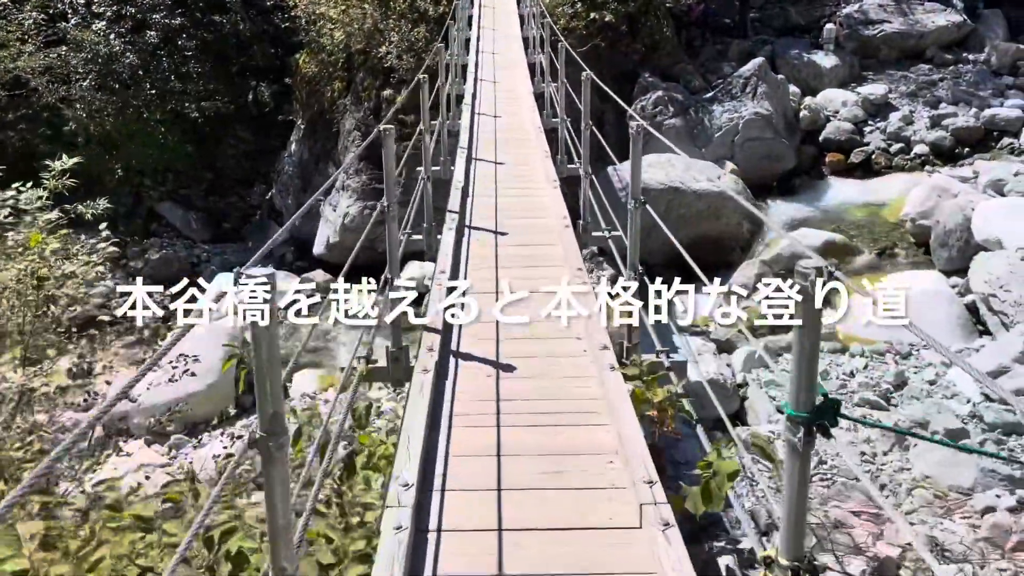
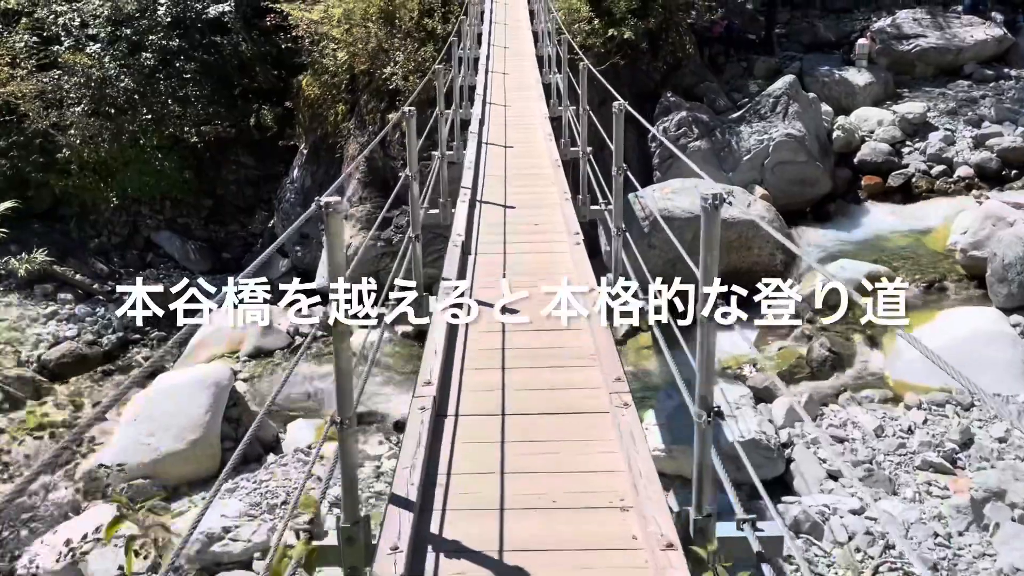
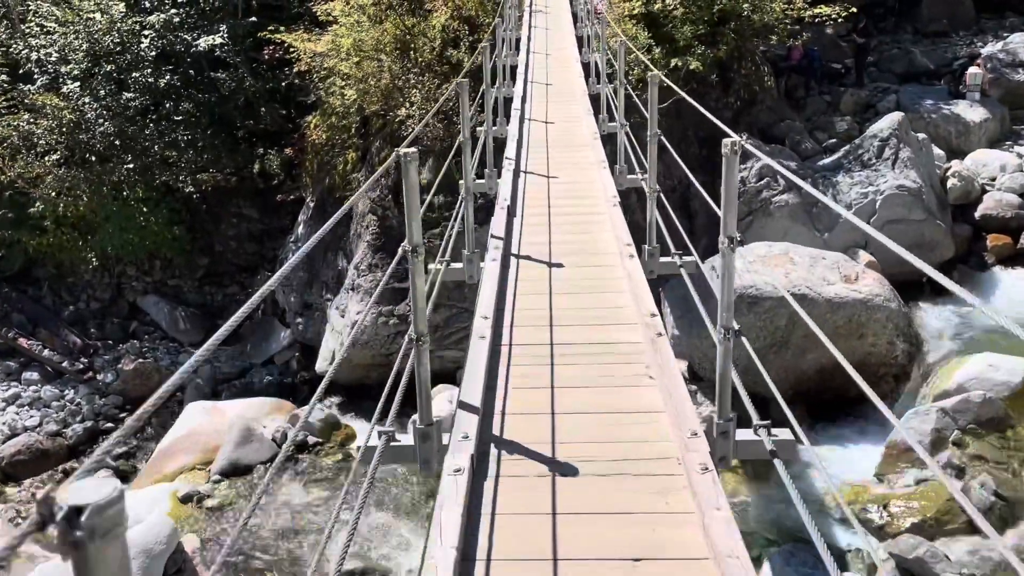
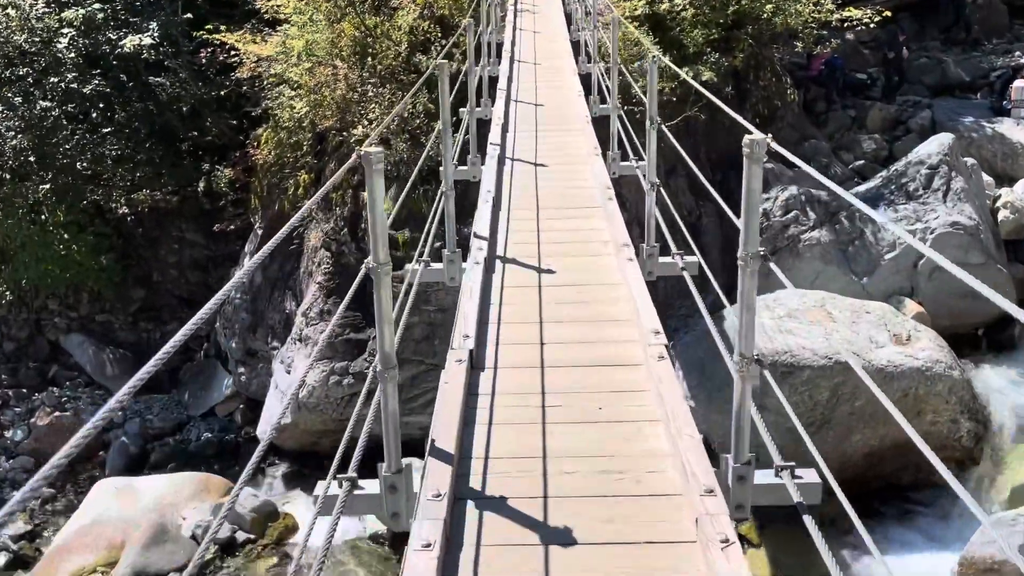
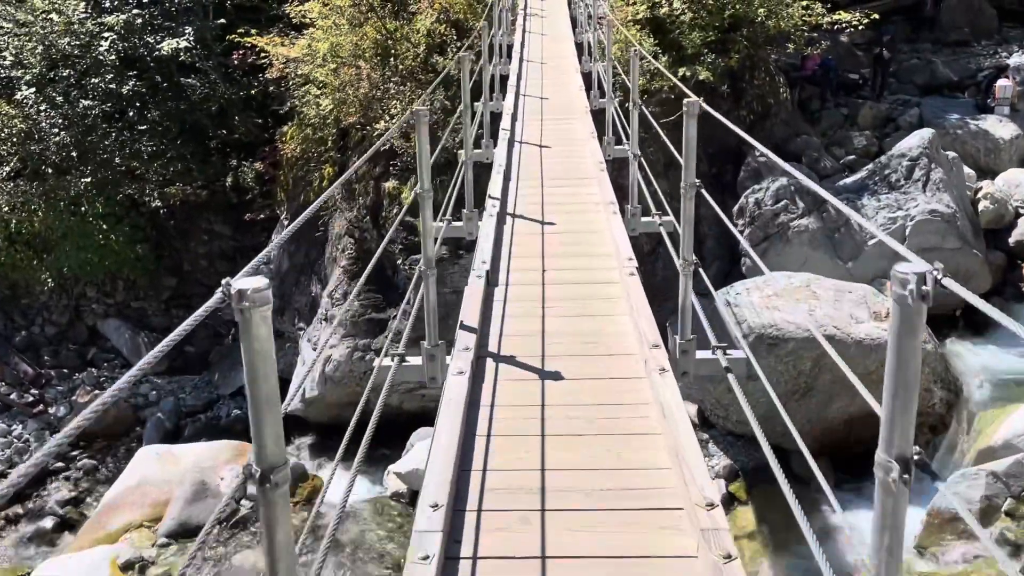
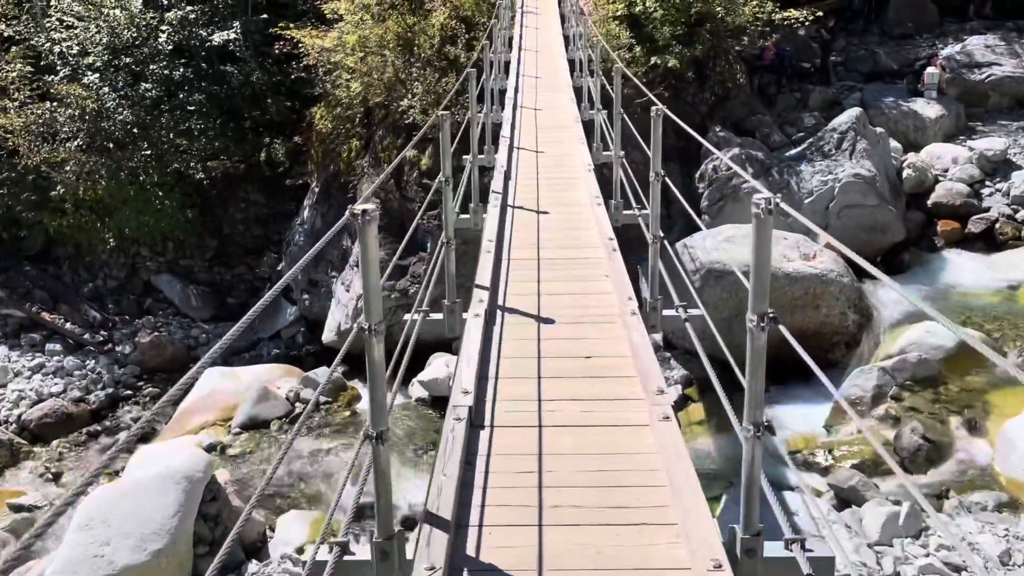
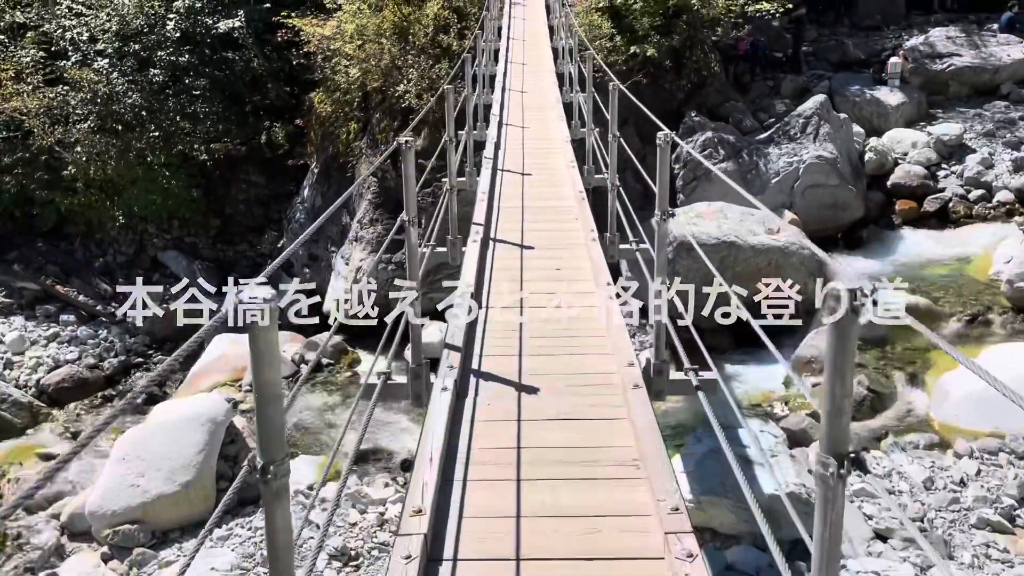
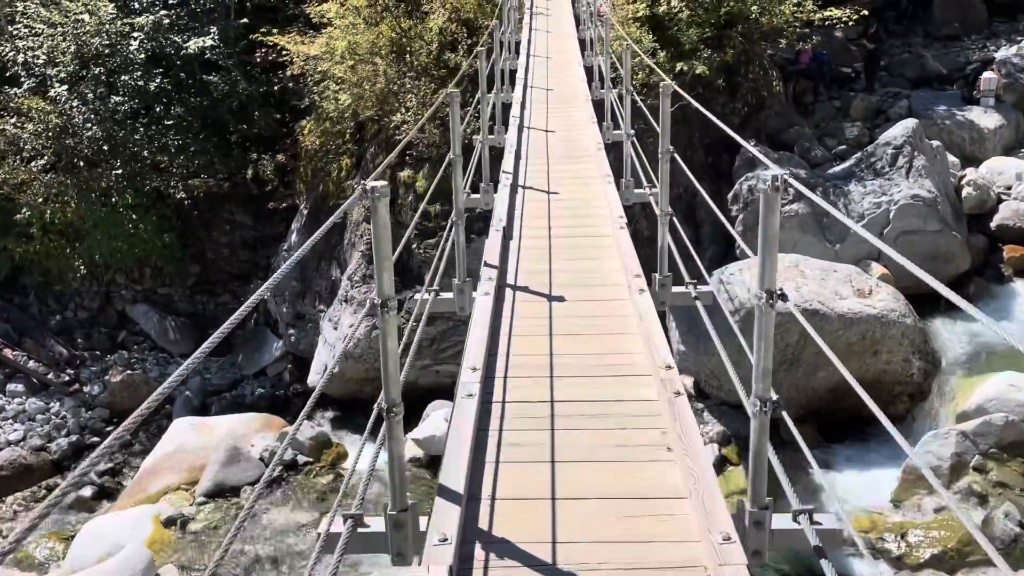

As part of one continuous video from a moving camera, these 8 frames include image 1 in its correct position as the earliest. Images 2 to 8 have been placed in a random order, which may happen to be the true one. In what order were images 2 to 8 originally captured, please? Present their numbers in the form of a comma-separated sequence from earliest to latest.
2, 7, 6, 3, 8, 5, 4
